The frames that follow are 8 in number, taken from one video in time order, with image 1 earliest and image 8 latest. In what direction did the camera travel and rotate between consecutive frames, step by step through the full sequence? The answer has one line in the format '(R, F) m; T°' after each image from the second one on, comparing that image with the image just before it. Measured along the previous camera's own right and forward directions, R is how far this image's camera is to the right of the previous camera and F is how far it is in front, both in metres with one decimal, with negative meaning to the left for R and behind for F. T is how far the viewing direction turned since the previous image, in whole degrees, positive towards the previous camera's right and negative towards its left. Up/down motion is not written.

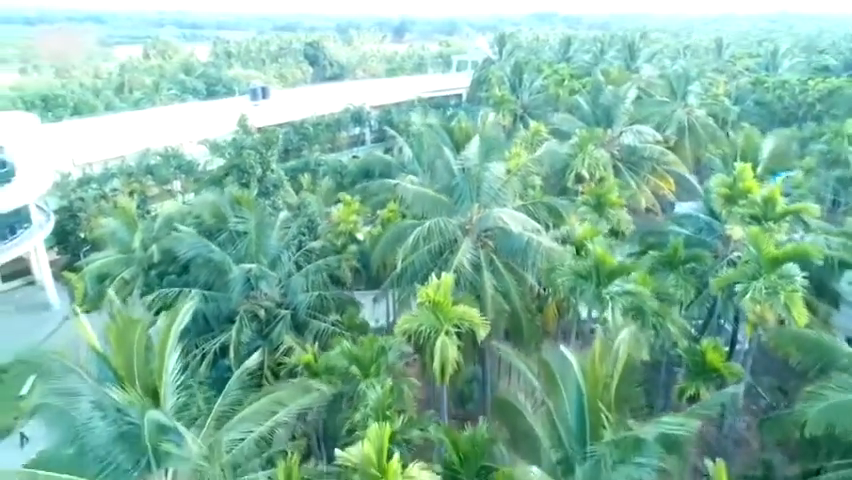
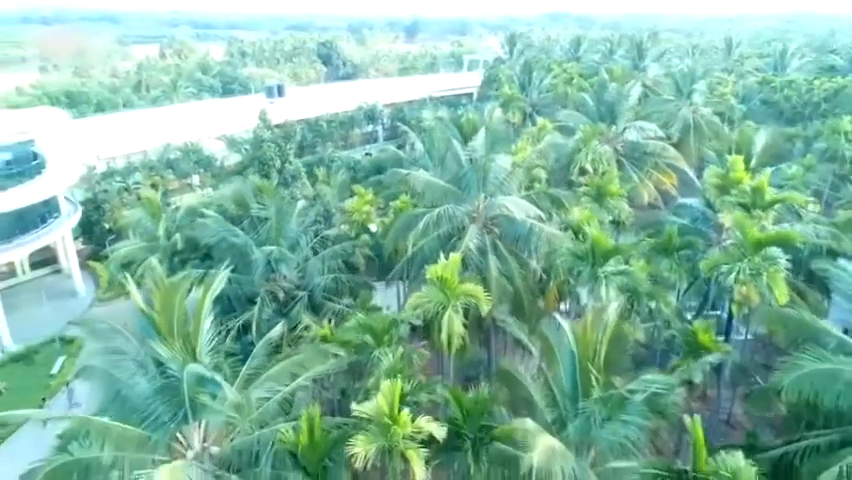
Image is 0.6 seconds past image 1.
(0.0, -1.1) m; -1°
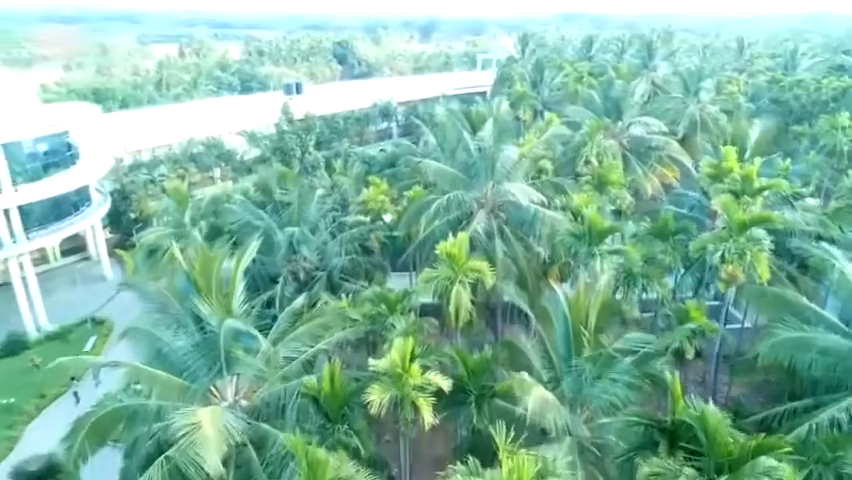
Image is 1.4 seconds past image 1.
(+0.1, -1.3) m; -1°
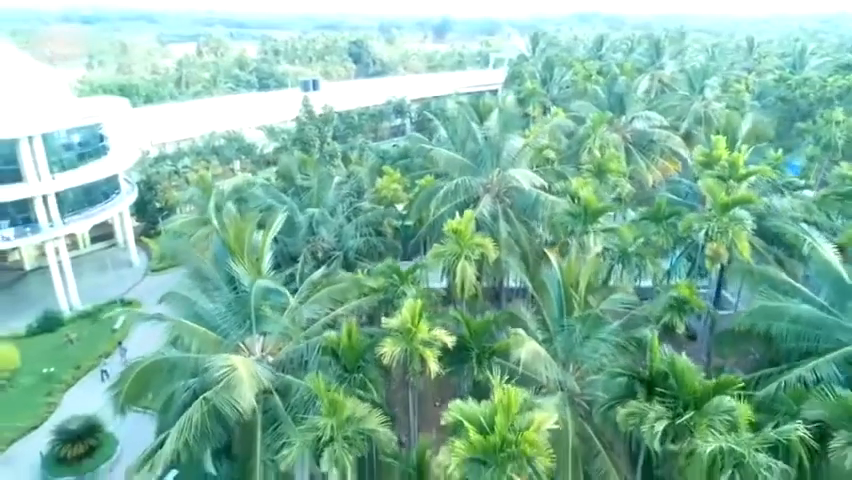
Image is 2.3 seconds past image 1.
(+0.1, -1.5) m; -1°
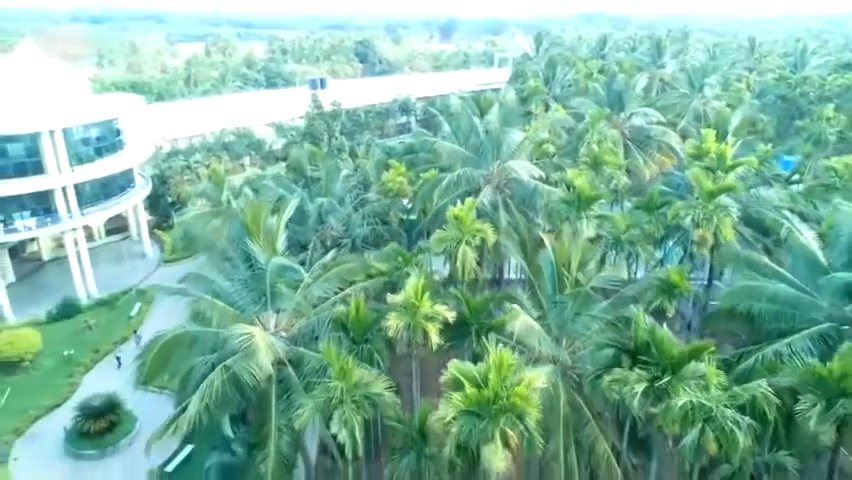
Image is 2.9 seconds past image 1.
(+0.1, -1.1) m; -1°
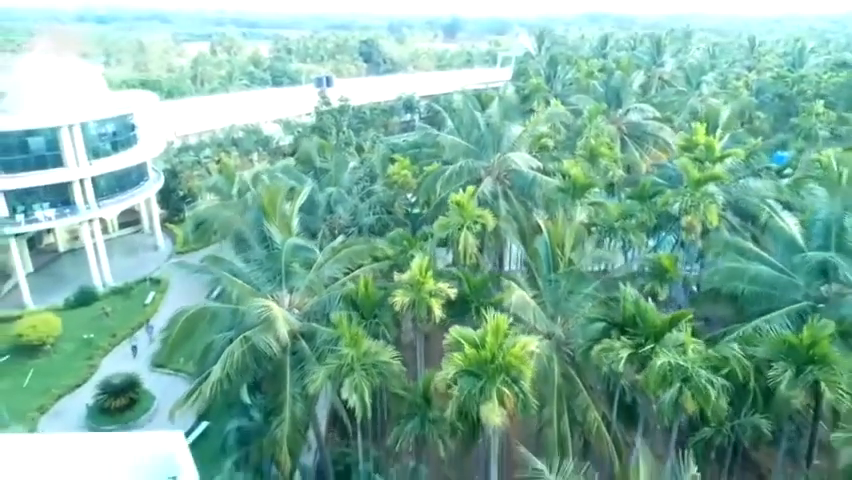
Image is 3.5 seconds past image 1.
(0.0, -1.1) m; 0°
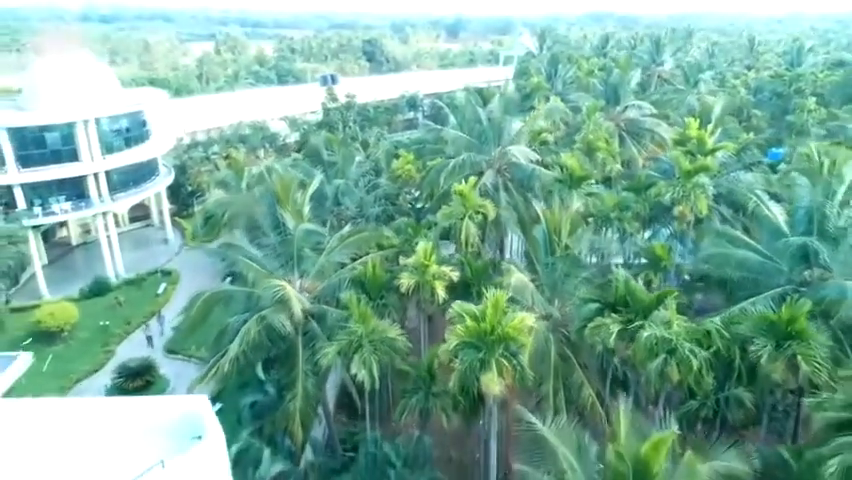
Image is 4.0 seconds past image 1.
(0.0, -1.0) m; 0°
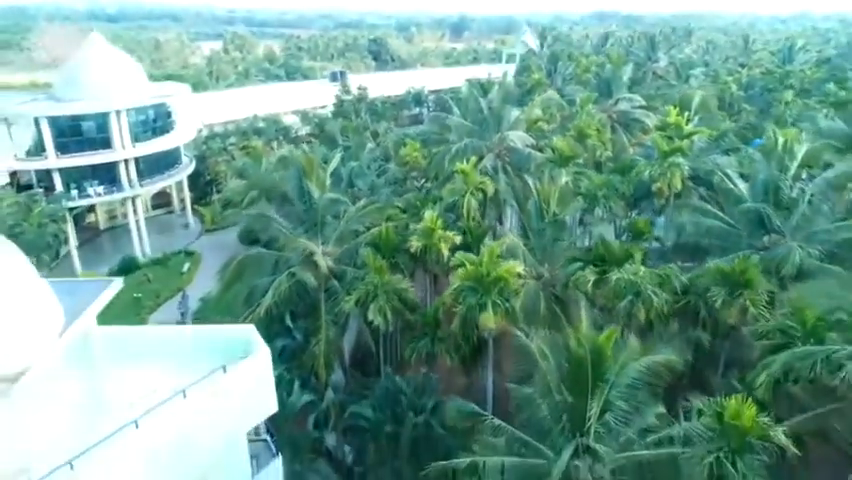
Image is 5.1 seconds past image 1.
(-0.1, -2.5) m; 0°
